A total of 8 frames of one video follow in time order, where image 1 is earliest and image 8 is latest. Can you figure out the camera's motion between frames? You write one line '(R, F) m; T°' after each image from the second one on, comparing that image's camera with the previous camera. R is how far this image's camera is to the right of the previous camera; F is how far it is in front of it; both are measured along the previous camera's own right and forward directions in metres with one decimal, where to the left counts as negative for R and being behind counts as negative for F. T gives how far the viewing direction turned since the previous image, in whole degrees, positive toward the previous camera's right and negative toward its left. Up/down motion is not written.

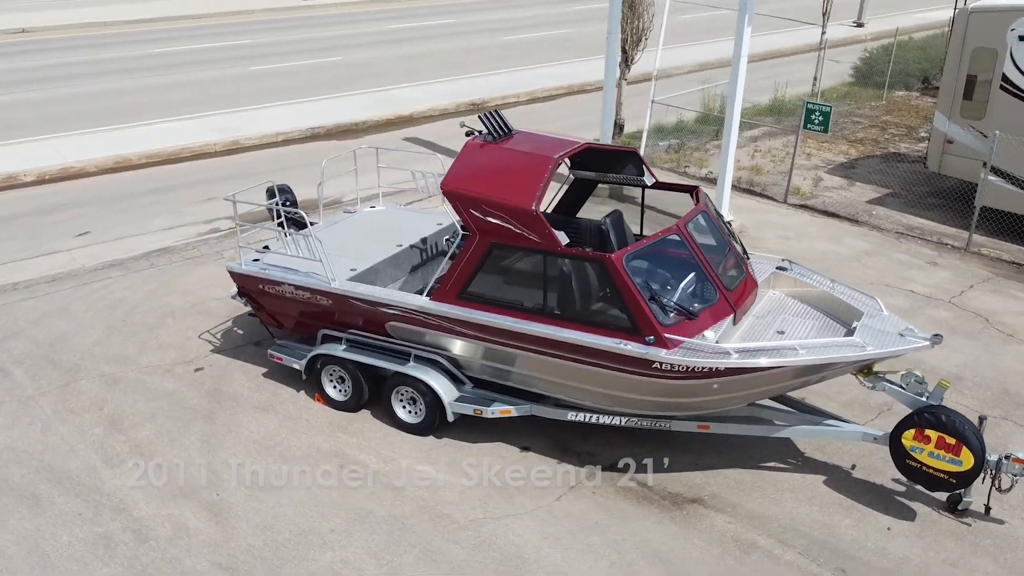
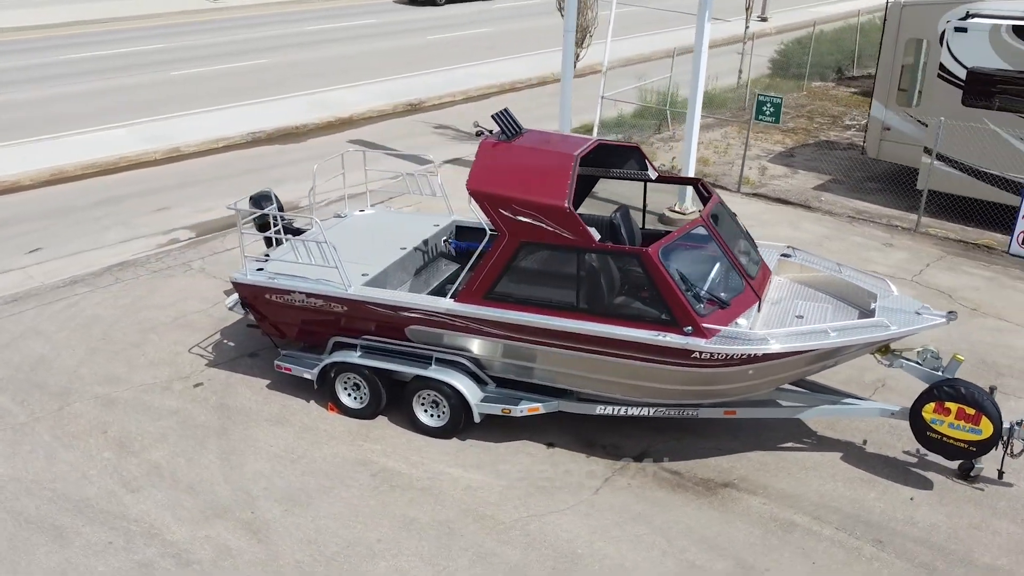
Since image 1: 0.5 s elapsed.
(-0.9, 0.0) m; +6°
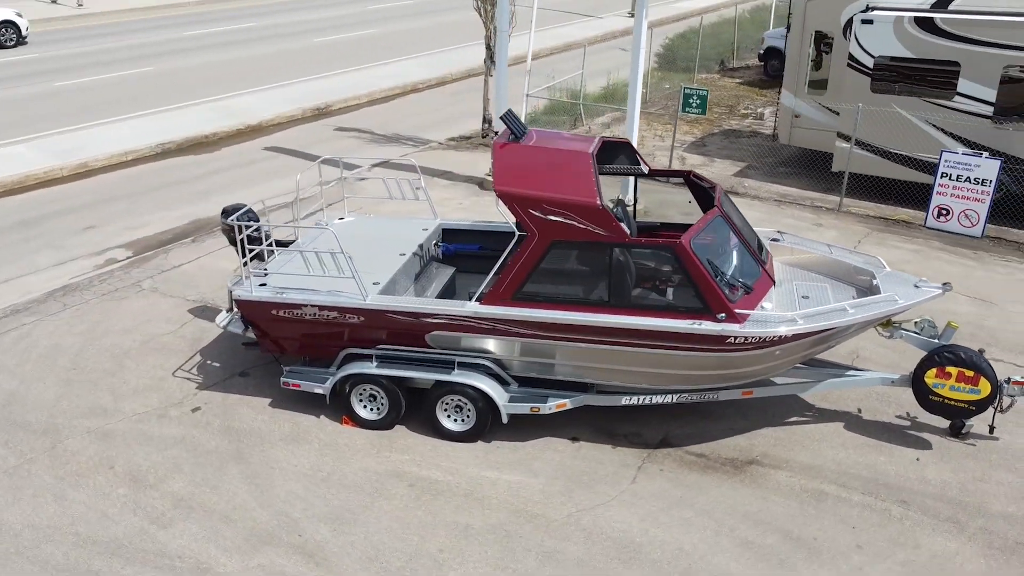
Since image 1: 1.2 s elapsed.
(-1.2, +0.1) m; +9°
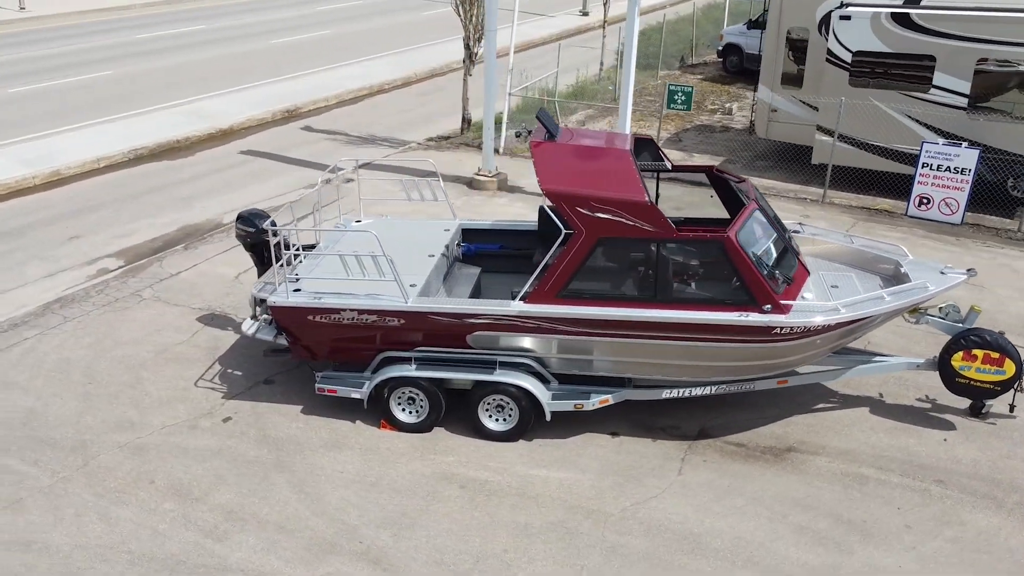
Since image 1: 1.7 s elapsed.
(-0.8, 0.0) m; +4°
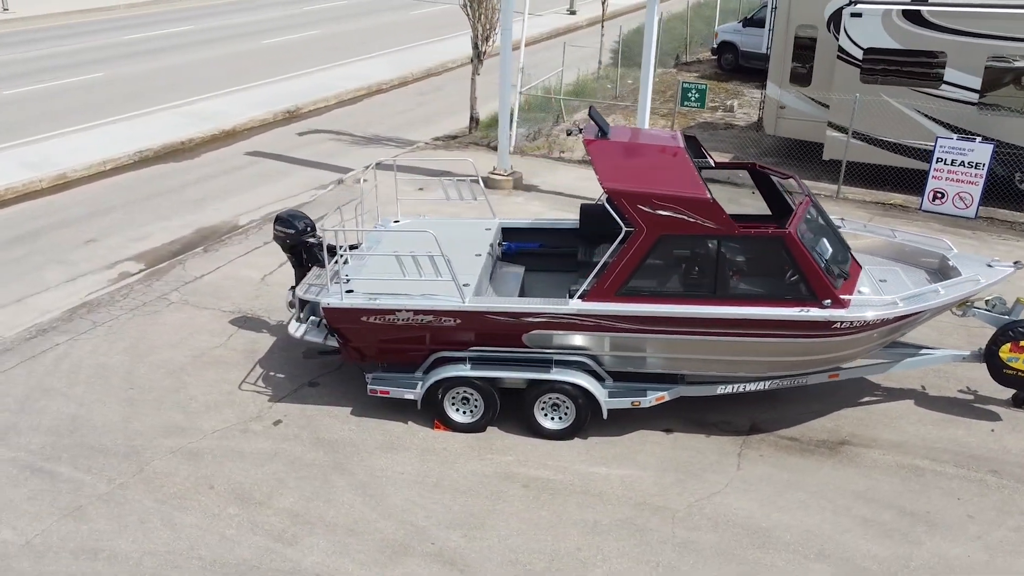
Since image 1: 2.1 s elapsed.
(-0.6, 0.0) m; +2°
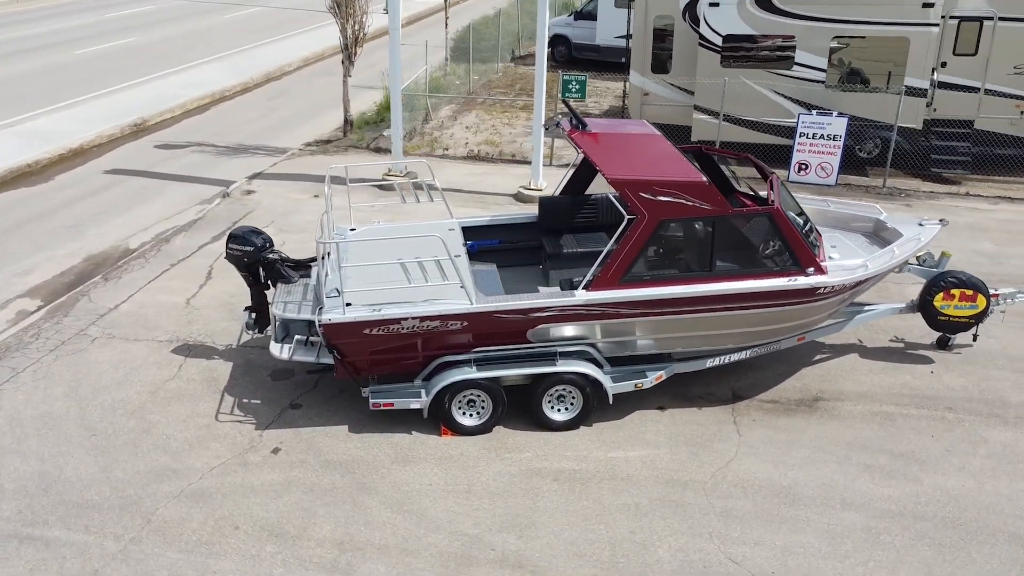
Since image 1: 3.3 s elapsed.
(-1.5, +0.2) m; +13°
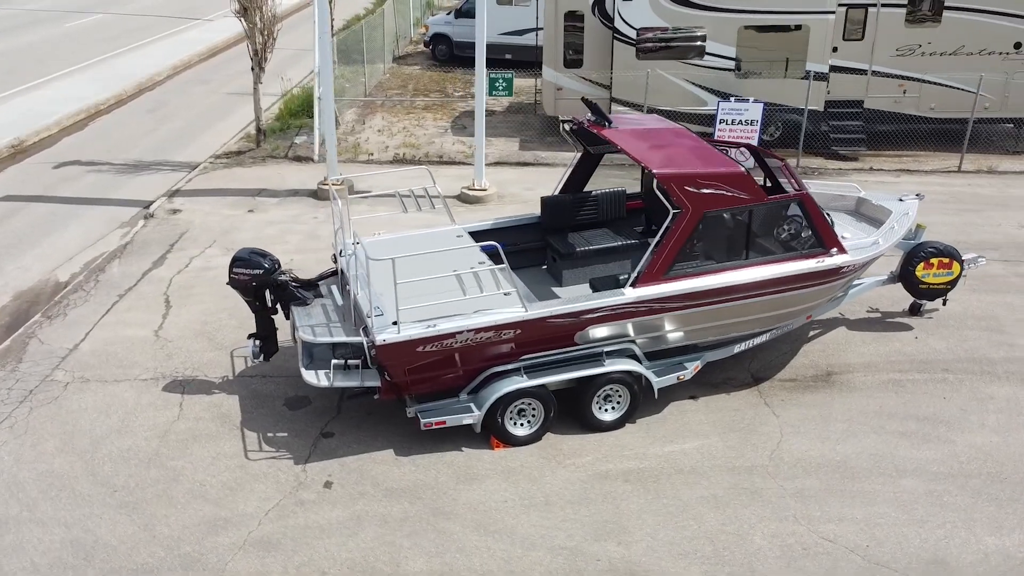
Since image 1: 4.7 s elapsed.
(-1.5, +0.3) m; +10°
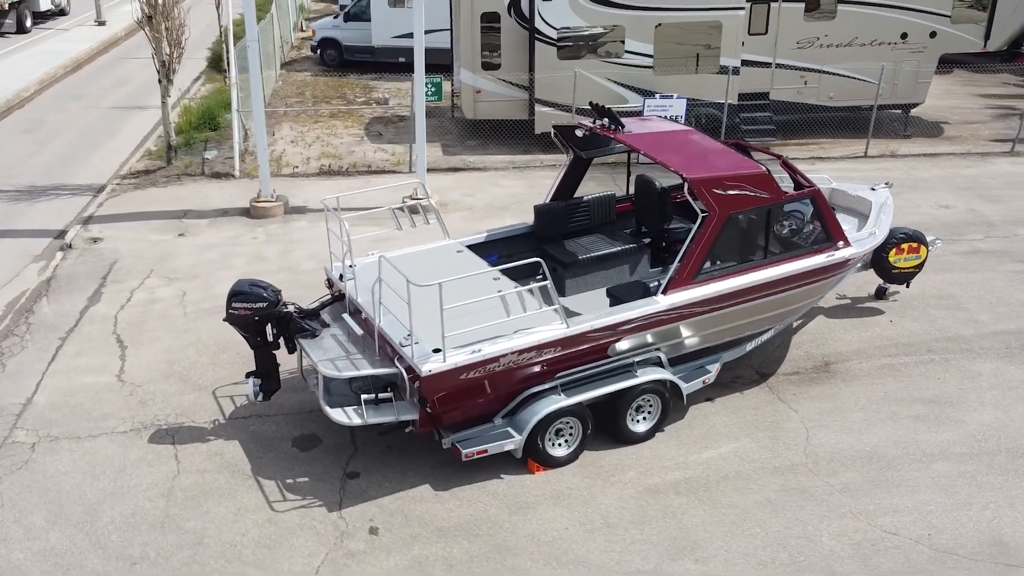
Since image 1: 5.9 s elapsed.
(-1.2, +0.4) m; +9°
